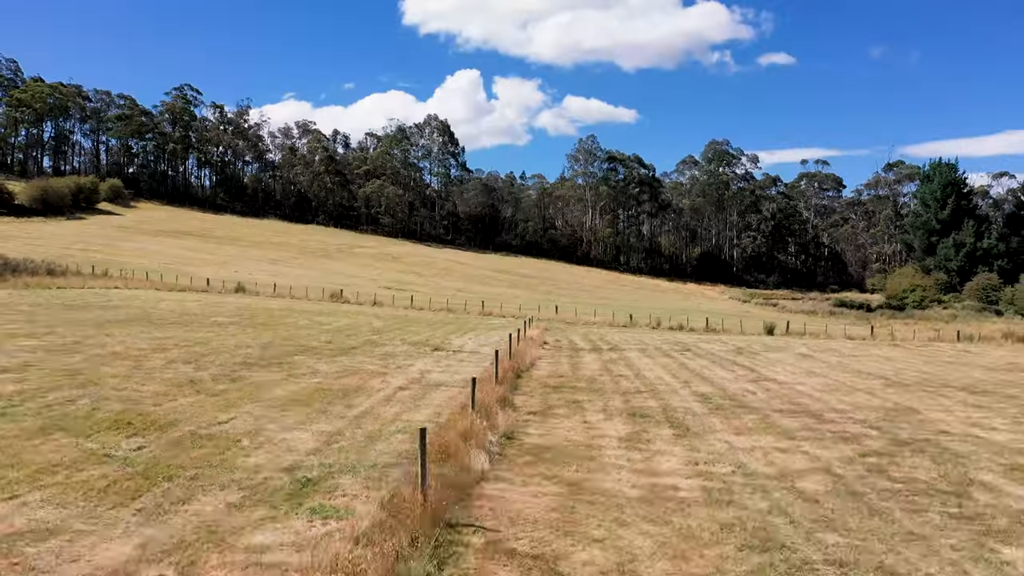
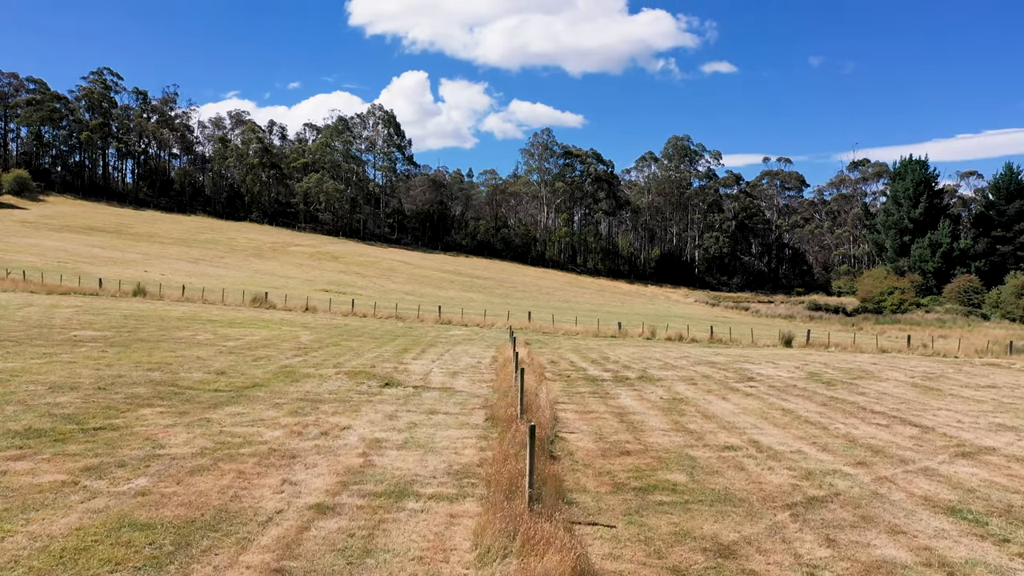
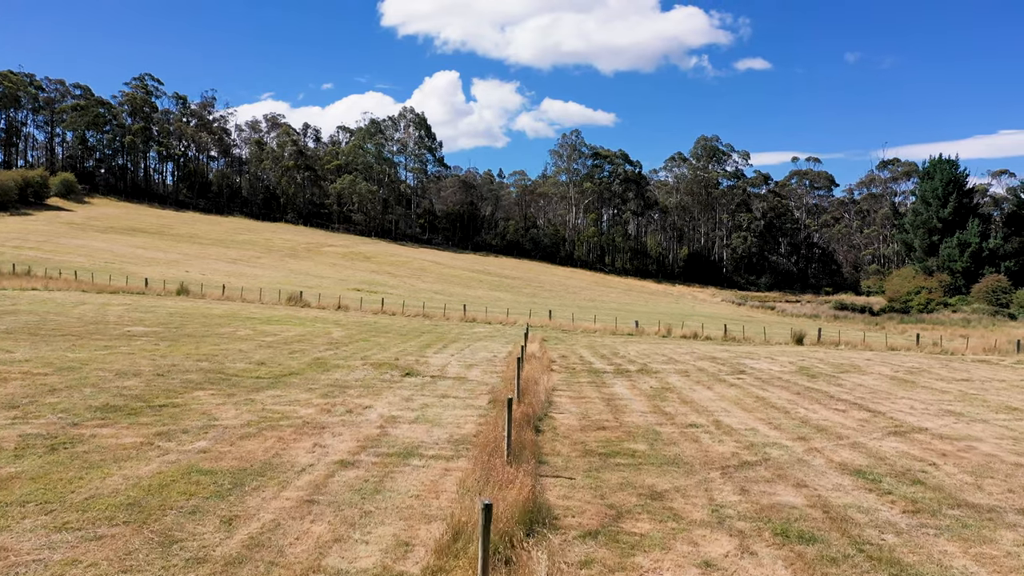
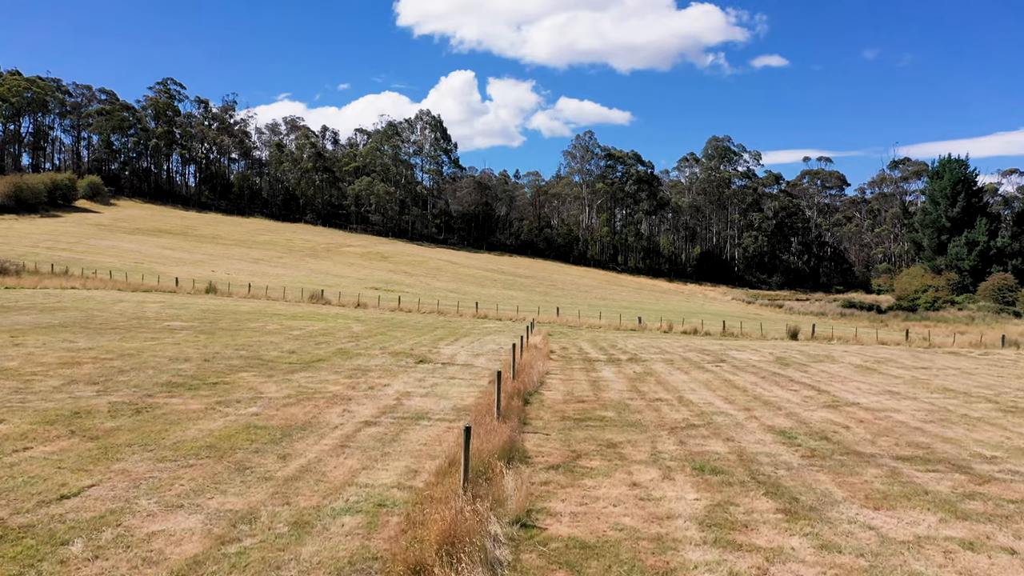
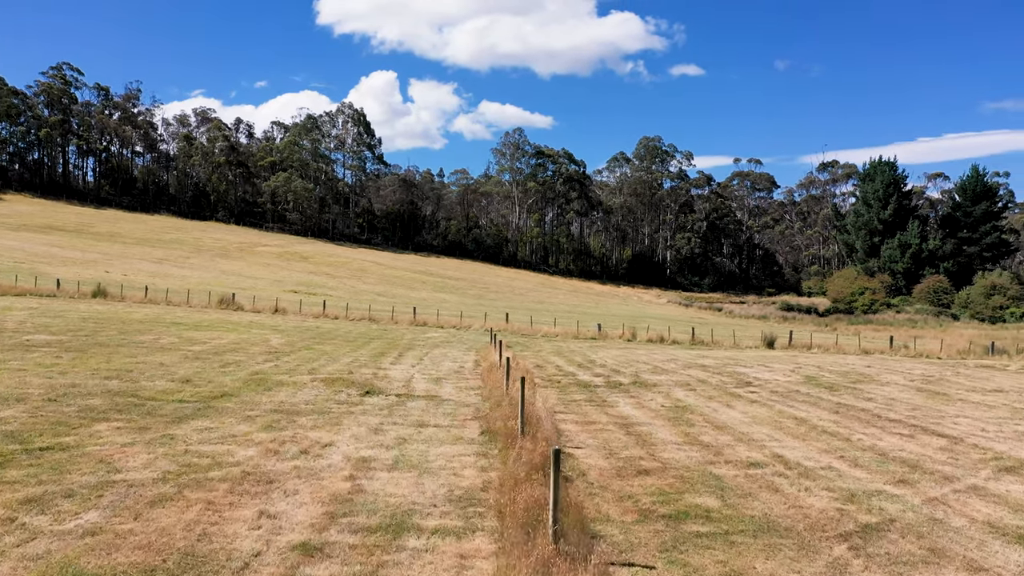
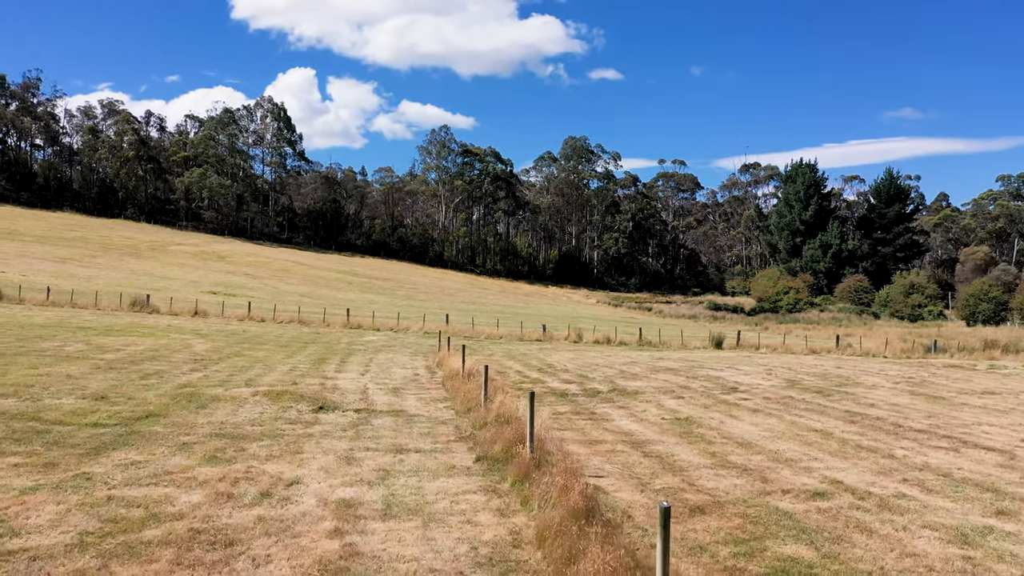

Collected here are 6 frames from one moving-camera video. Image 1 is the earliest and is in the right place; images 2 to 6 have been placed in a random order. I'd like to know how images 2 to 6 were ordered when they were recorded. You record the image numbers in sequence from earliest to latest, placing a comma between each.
4, 3, 2, 5, 6
